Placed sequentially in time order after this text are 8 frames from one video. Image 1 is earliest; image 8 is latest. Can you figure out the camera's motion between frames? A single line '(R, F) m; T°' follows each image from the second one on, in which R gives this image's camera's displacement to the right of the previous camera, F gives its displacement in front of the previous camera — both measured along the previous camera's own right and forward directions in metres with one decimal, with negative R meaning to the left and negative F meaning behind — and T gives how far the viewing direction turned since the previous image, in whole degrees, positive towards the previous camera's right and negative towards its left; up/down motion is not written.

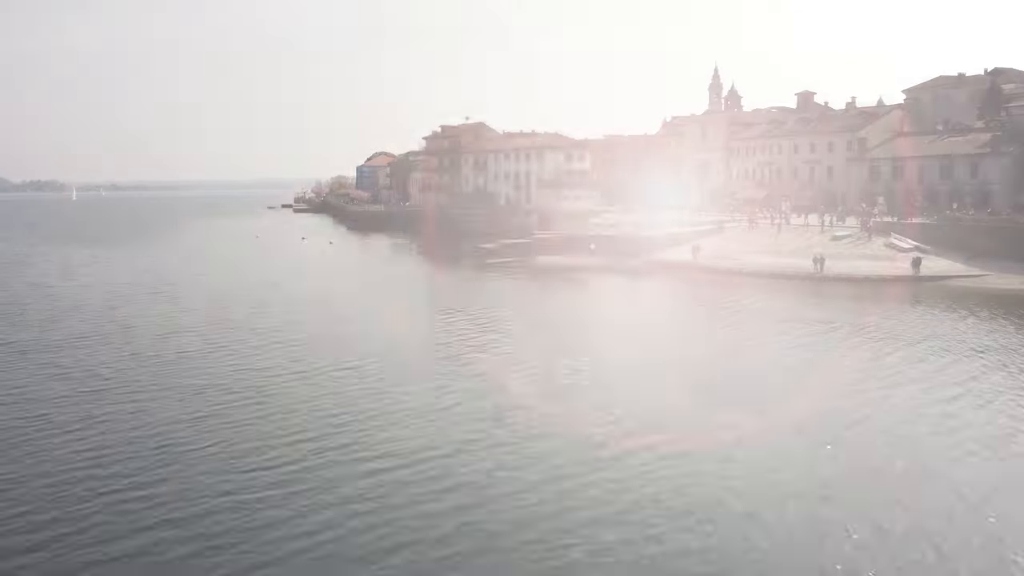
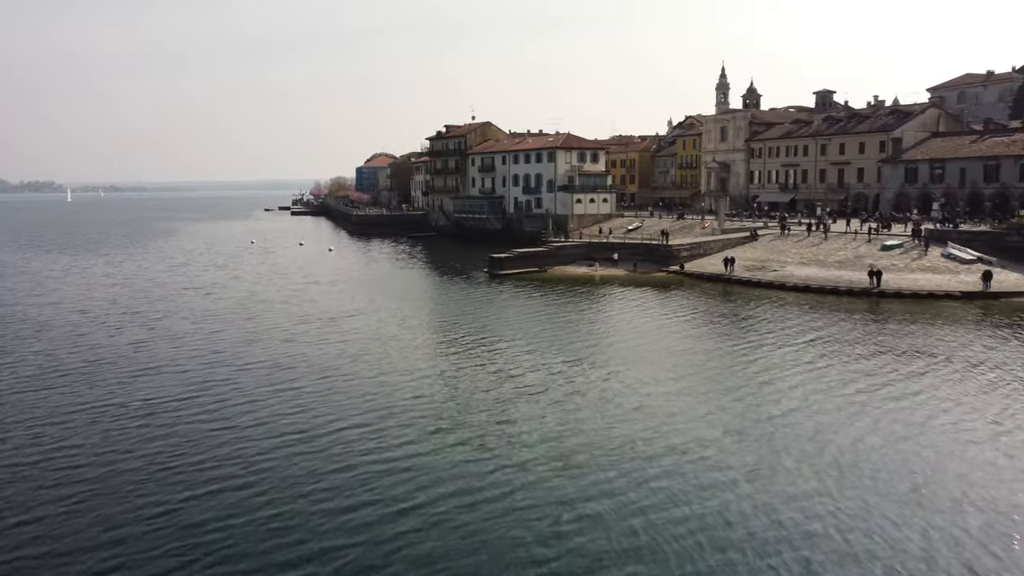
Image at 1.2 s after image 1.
(-1.3, +4.6) m; 0°
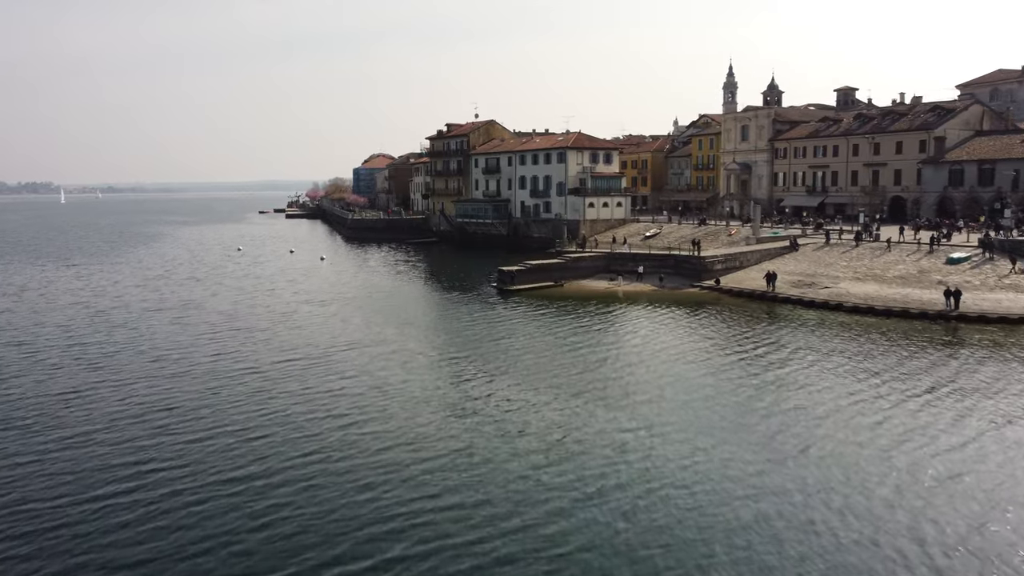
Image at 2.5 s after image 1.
(-0.9, +5.8) m; 0°
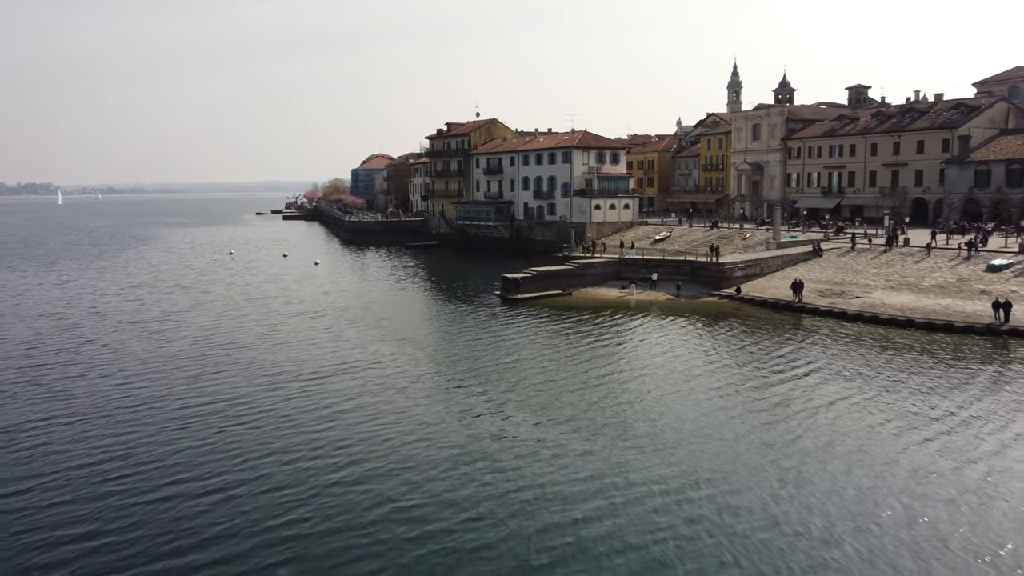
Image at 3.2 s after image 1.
(-0.3, +3.1) m; 0°
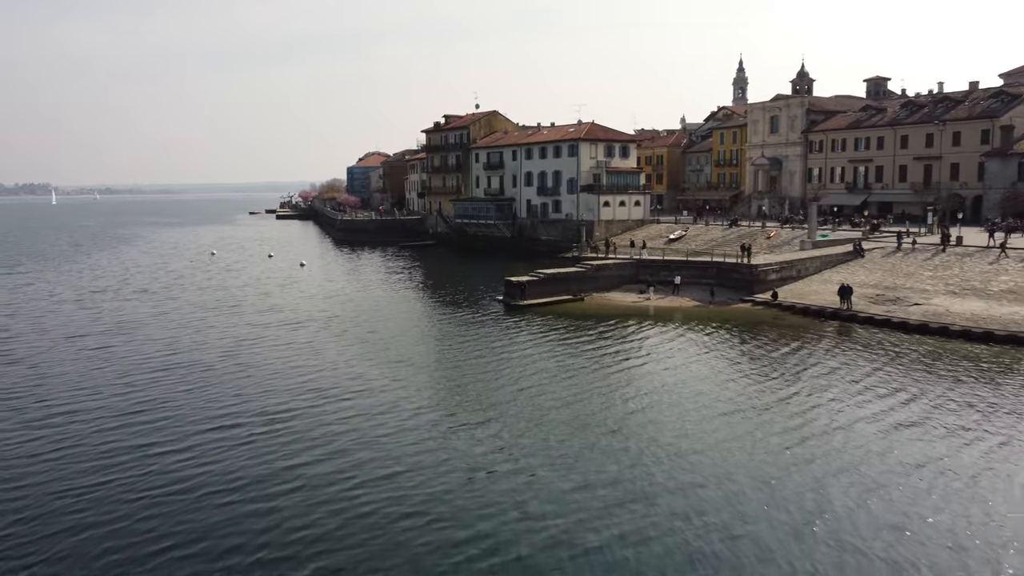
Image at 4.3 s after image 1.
(-0.3, +5.1) m; 0°
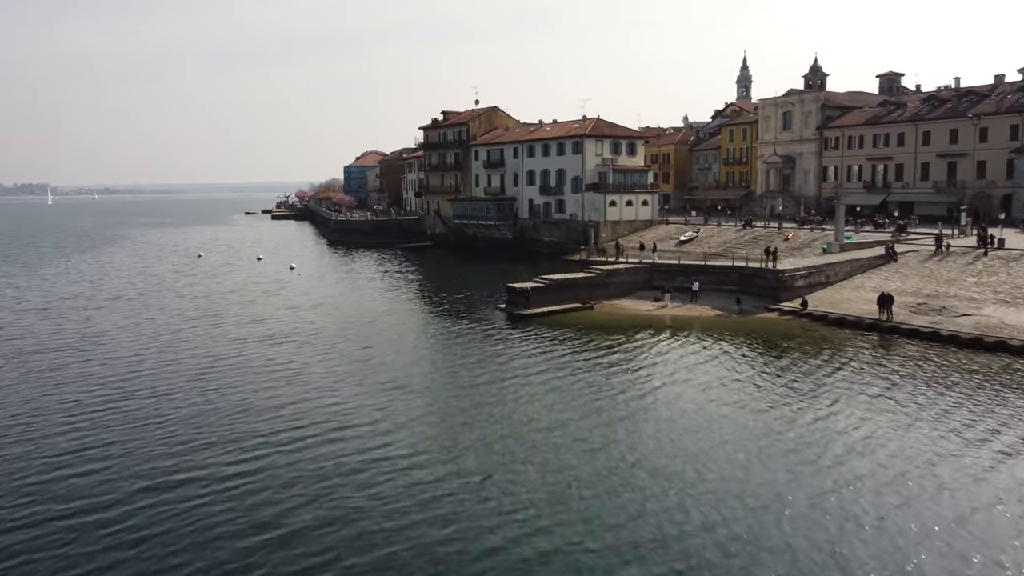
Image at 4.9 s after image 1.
(-0.2, +3.3) m; 0°
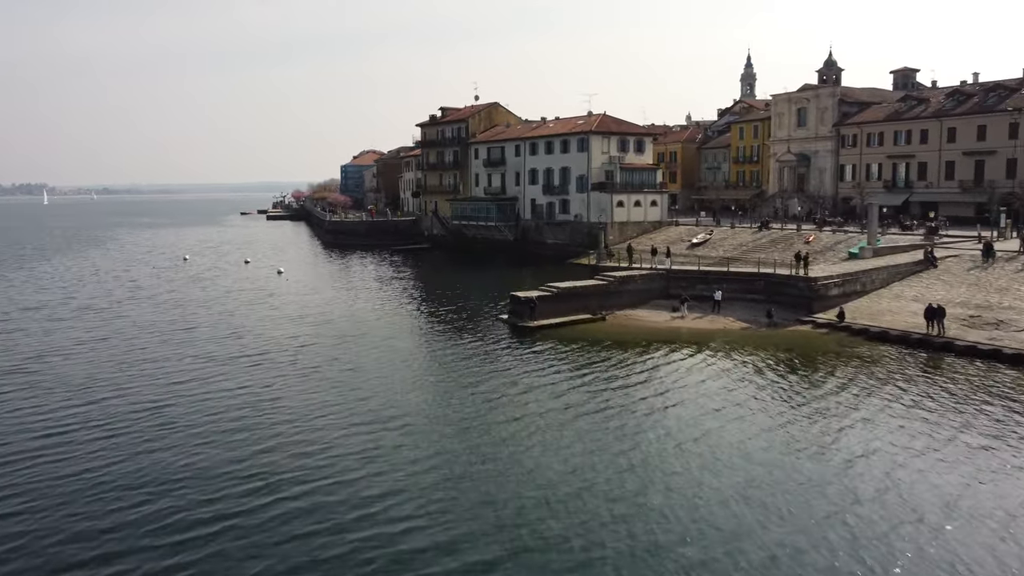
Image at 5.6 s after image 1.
(-0.2, +3.4) m; 0°
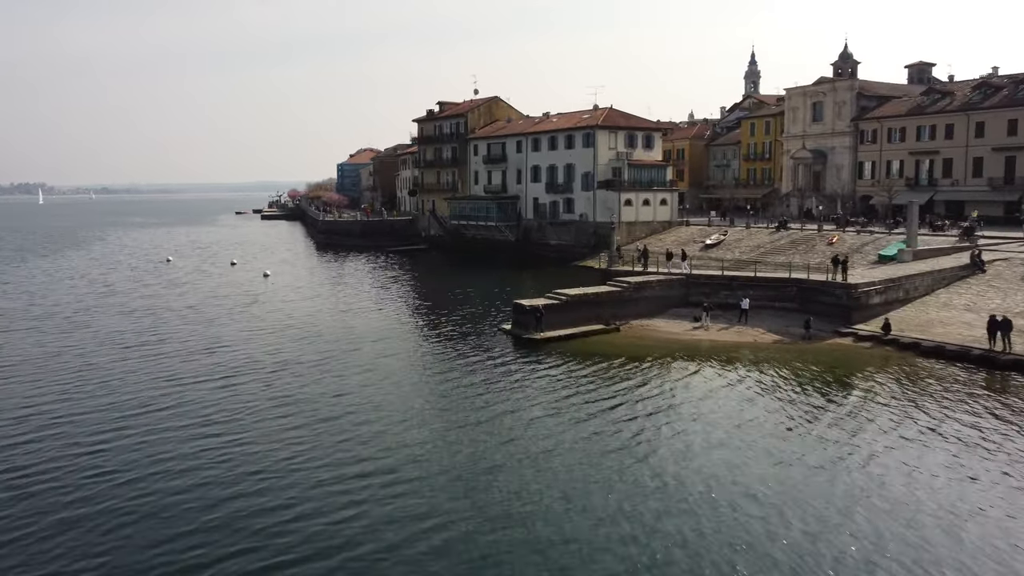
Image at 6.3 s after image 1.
(-0.2, +3.4) m; 0°
